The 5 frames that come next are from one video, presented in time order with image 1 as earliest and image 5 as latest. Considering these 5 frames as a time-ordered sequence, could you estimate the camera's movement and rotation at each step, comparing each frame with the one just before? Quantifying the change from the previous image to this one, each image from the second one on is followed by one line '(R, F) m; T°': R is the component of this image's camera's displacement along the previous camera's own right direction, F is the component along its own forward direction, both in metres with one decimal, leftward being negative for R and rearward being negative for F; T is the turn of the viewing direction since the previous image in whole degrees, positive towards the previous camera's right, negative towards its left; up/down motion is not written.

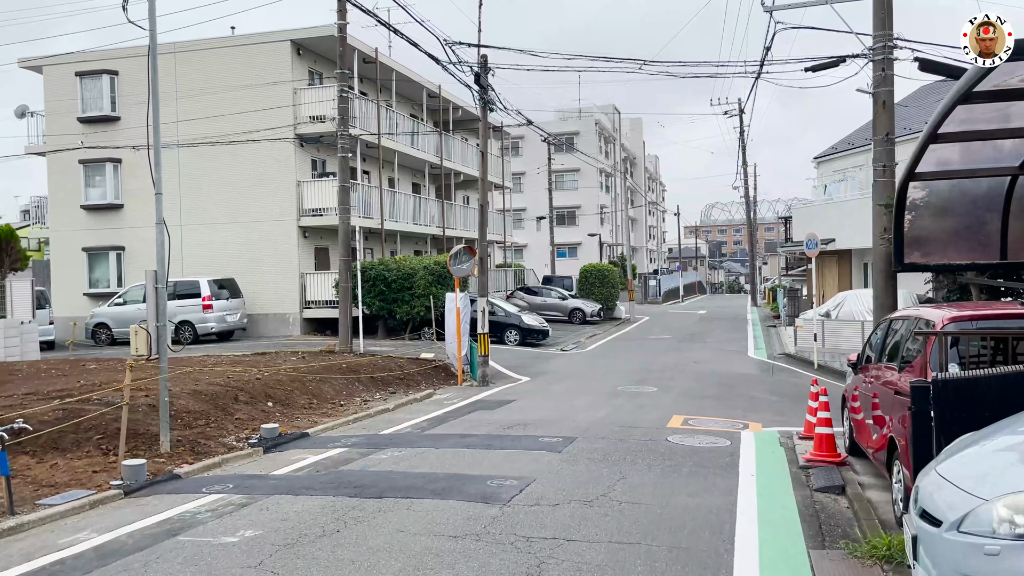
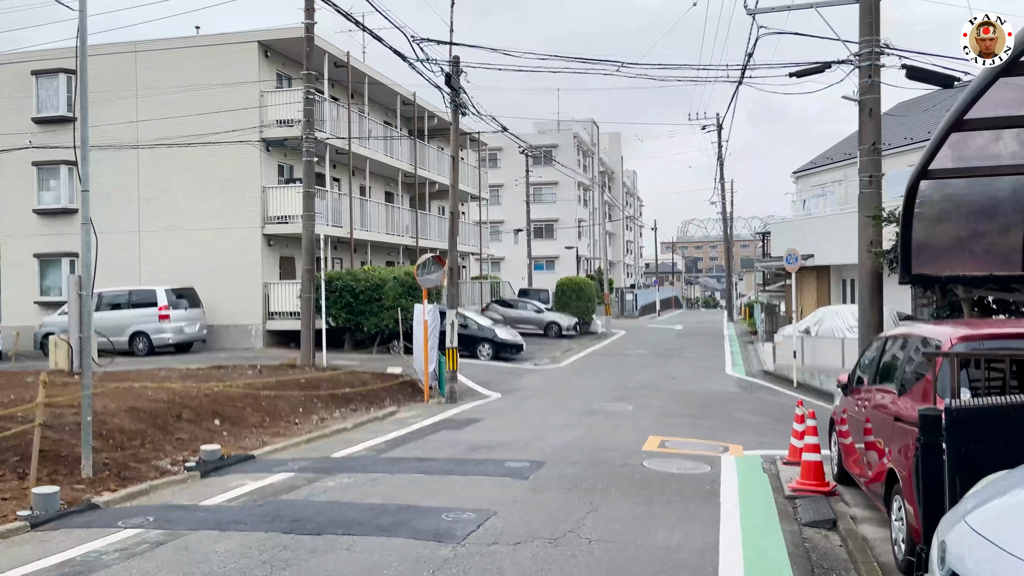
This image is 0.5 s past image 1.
(+0.1, +0.7) m; +2°
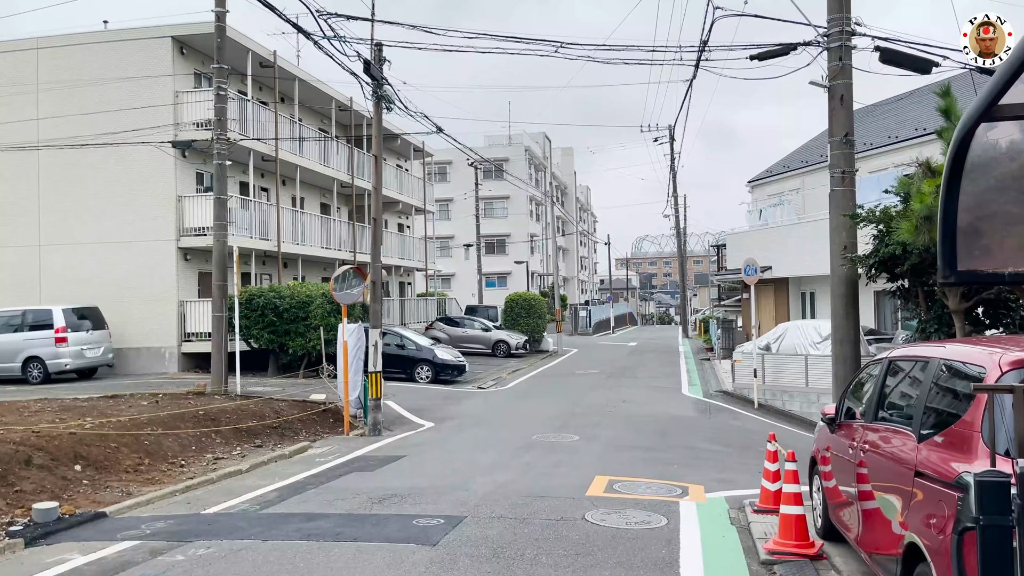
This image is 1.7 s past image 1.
(+0.4, +1.5) m; +3°
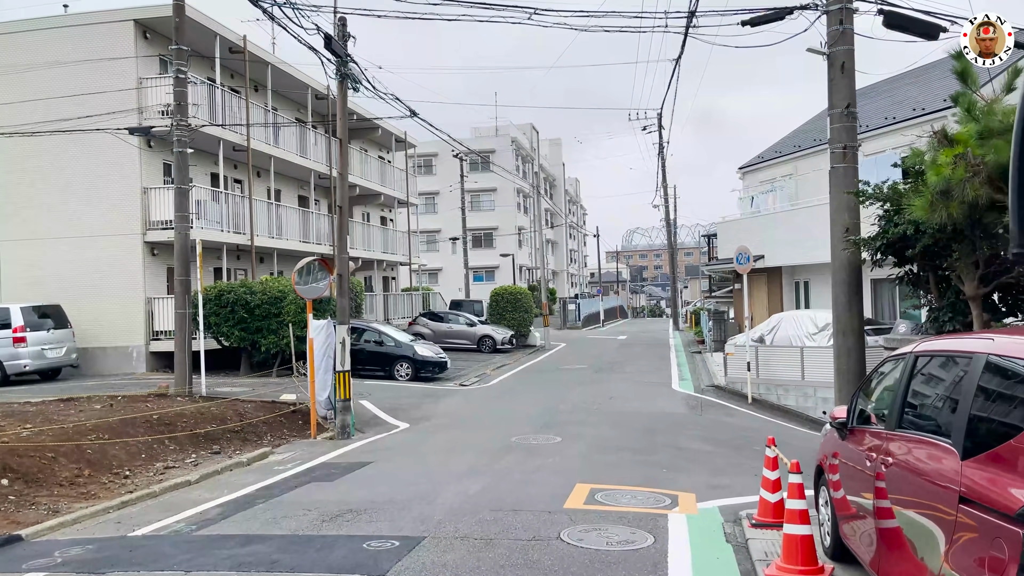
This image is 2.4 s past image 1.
(+0.2, +0.8) m; +1°
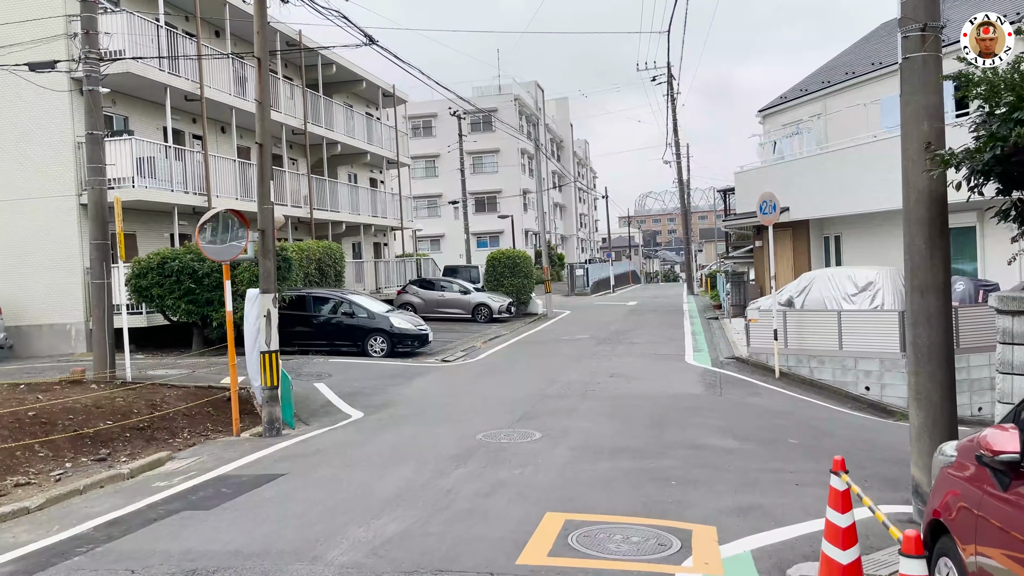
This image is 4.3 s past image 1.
(+0.5, +2.3) m; -1°
